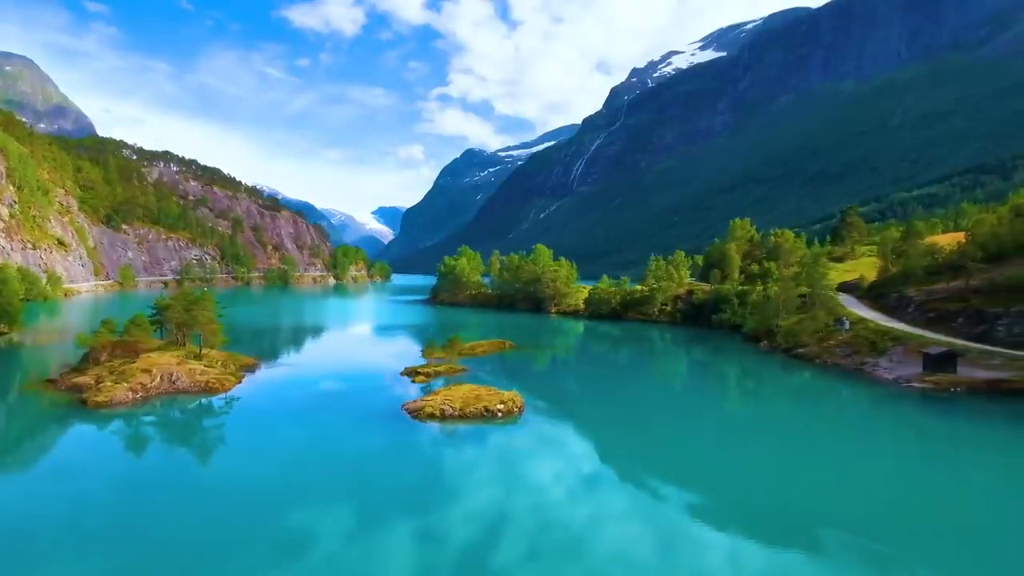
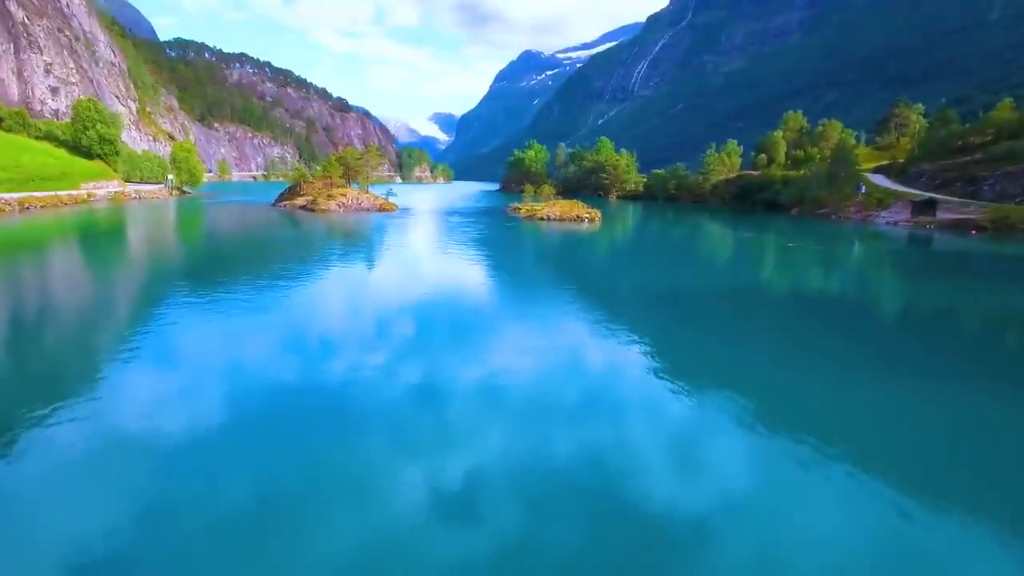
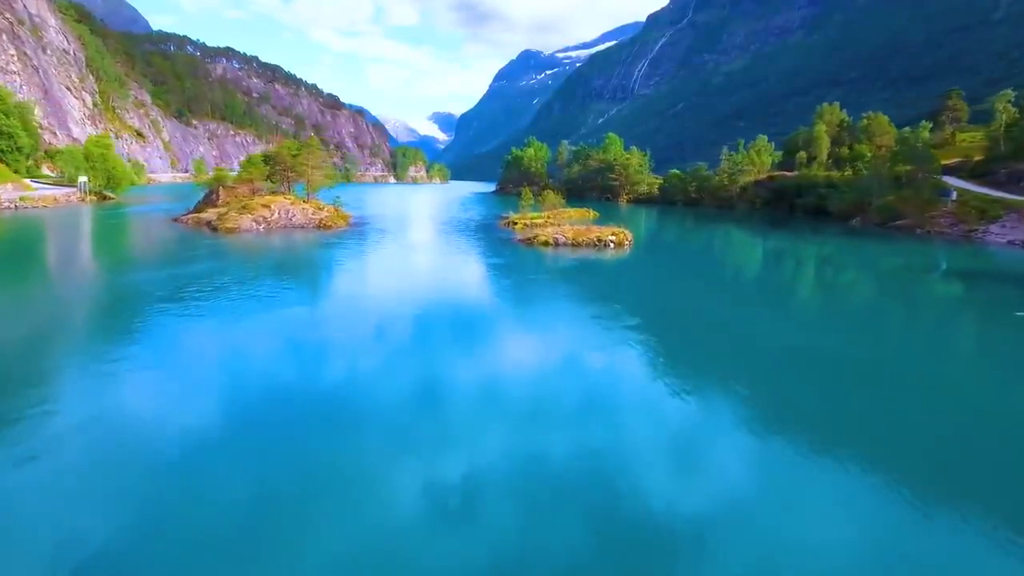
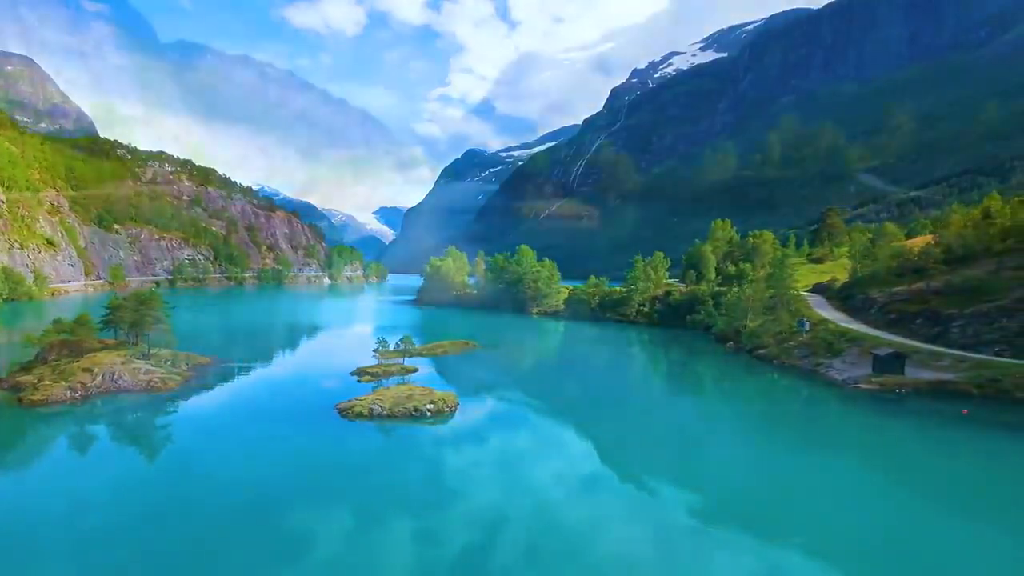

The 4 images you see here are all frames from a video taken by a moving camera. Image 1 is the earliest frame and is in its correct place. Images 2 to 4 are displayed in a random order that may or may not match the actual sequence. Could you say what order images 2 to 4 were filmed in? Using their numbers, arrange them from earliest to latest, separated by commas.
4, 2, 3
